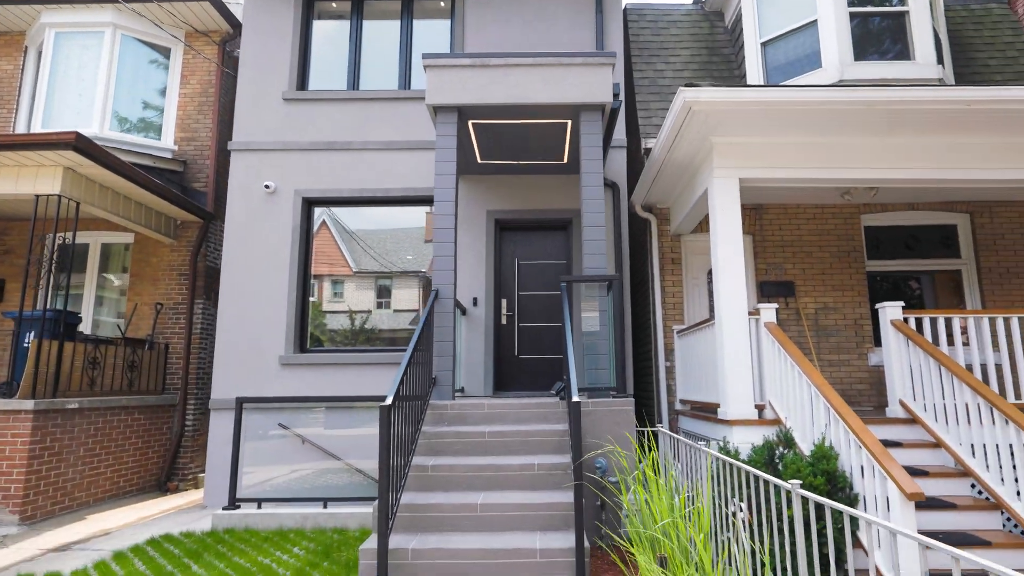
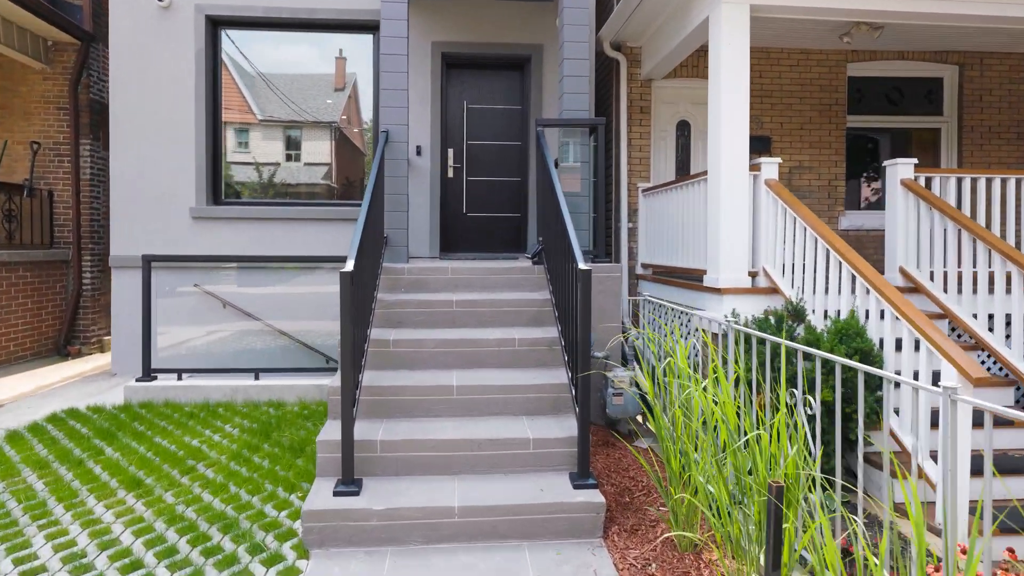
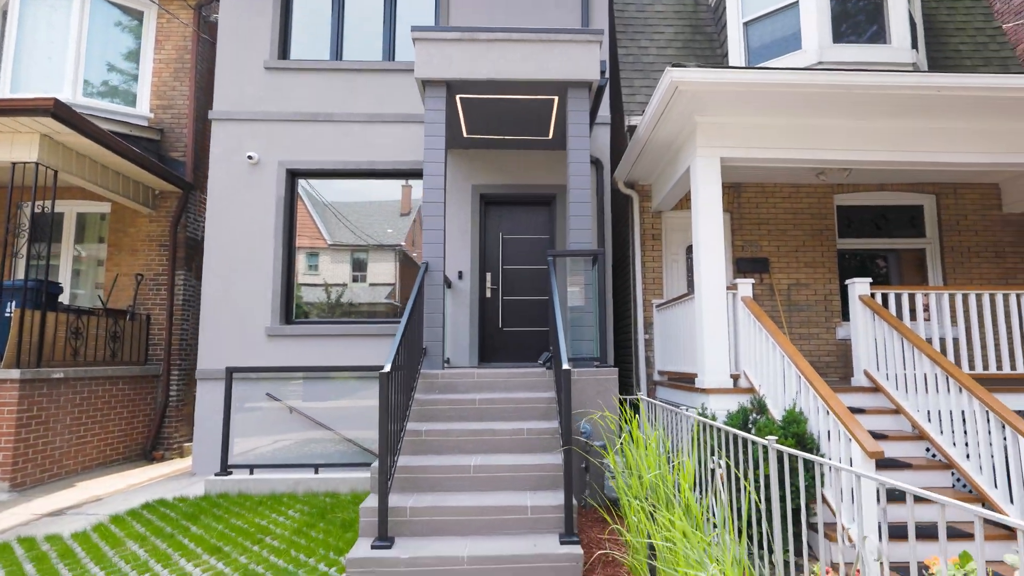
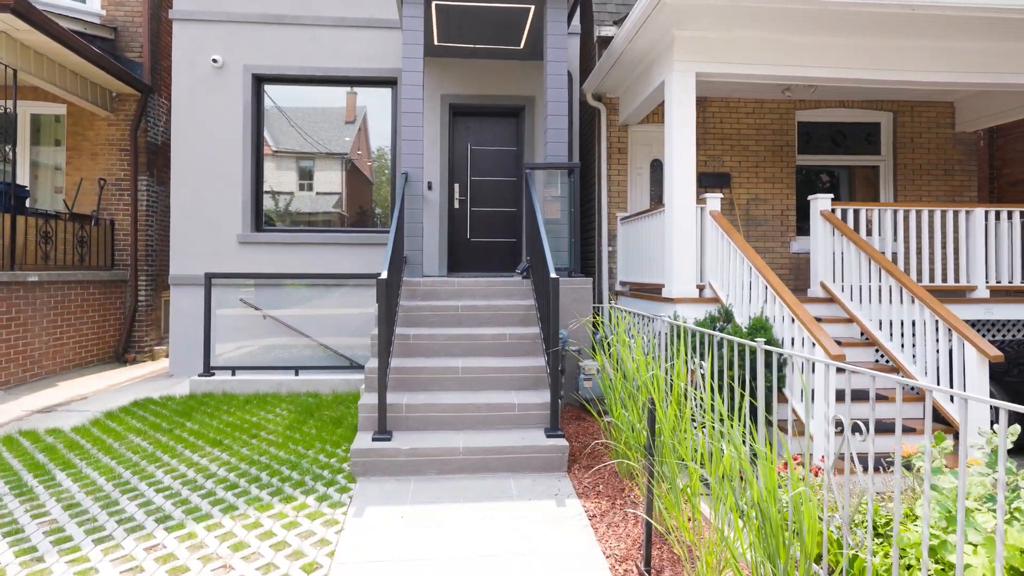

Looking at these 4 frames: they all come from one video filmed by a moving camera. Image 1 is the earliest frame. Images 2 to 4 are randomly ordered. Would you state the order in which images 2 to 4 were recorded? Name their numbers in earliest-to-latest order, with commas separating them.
3, 4, 2
